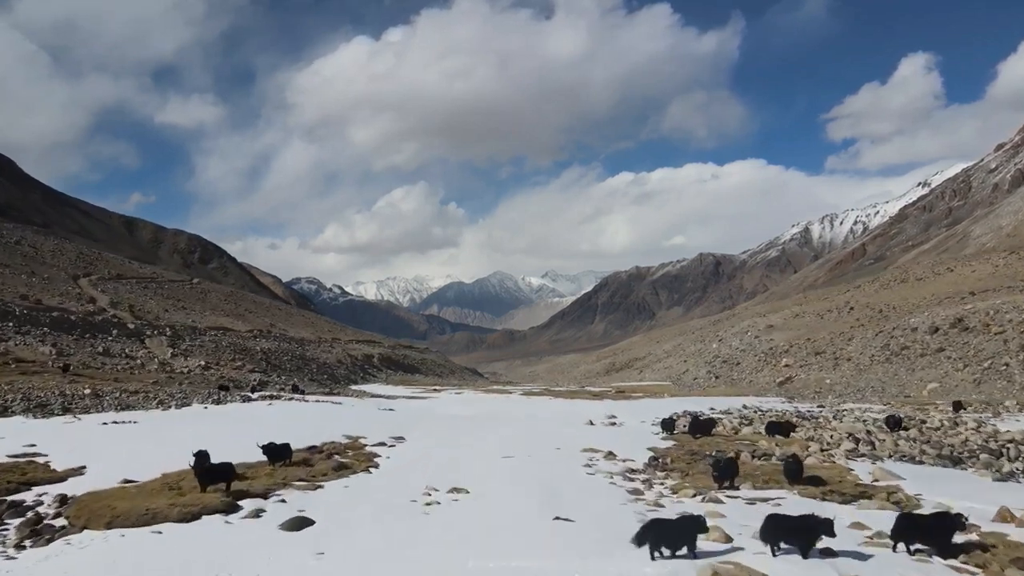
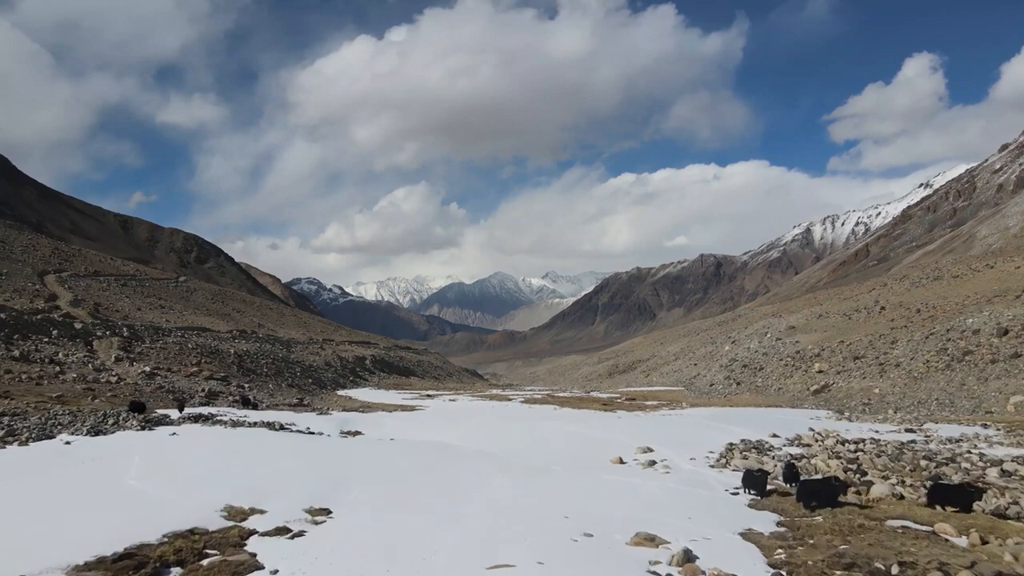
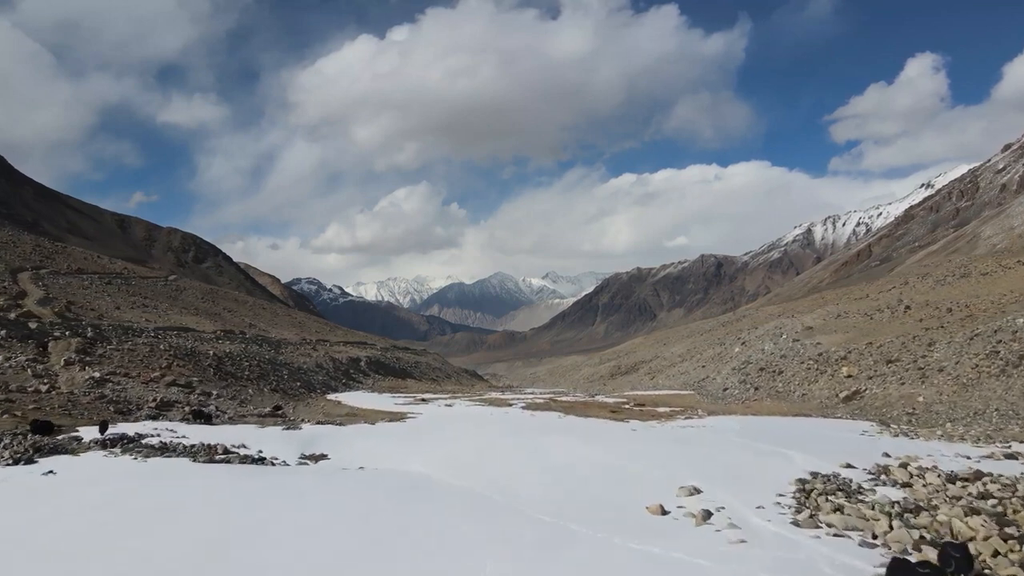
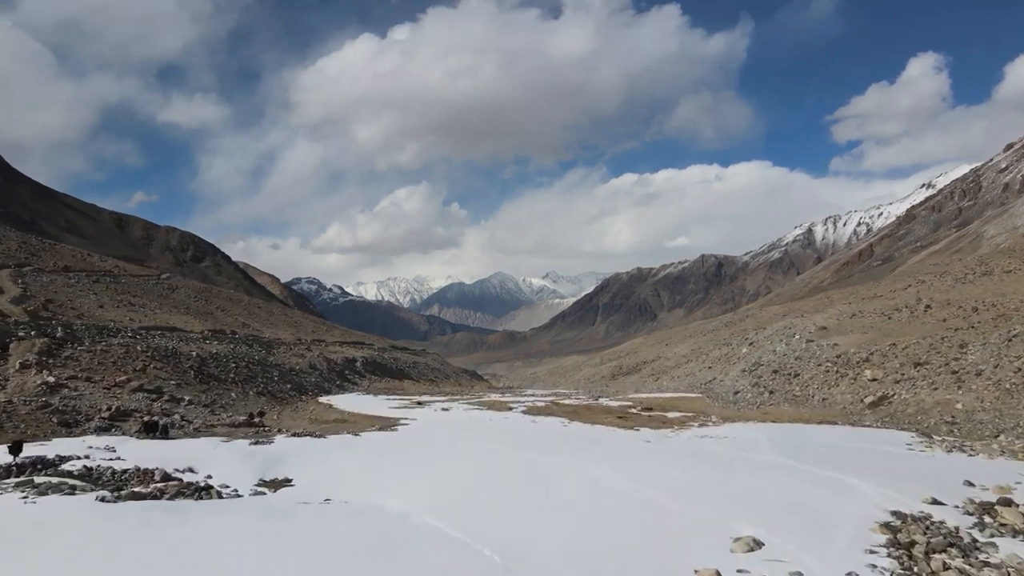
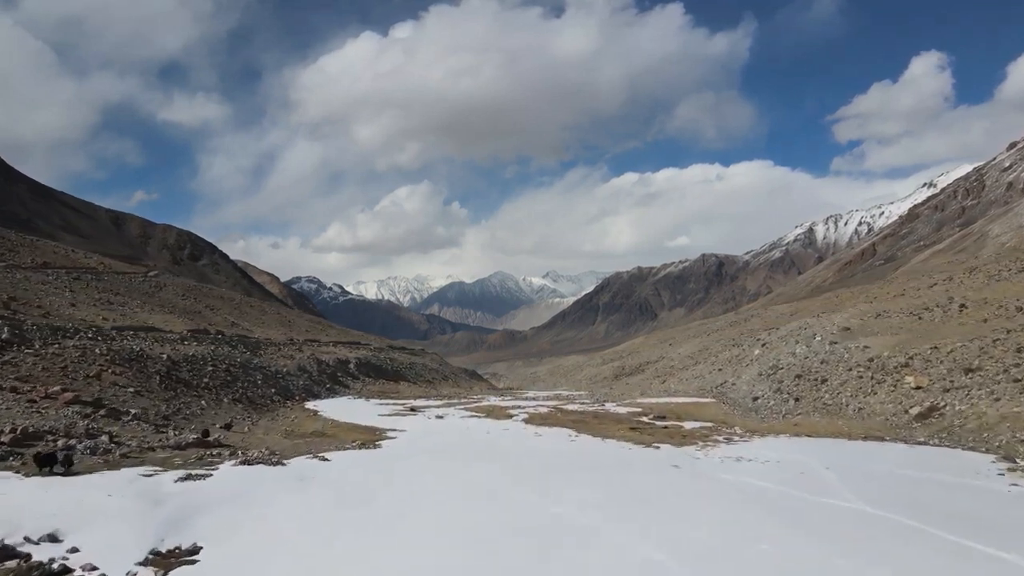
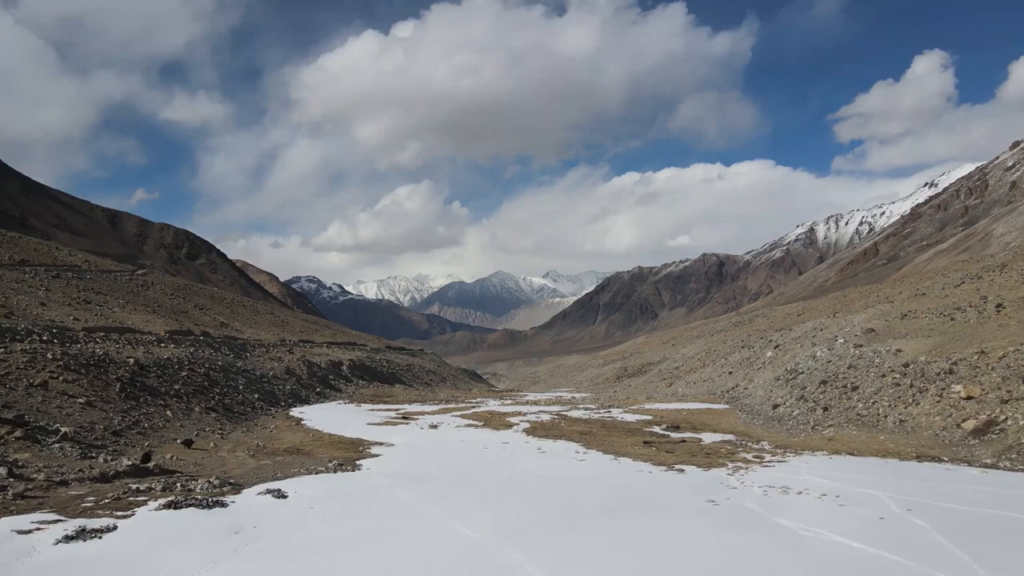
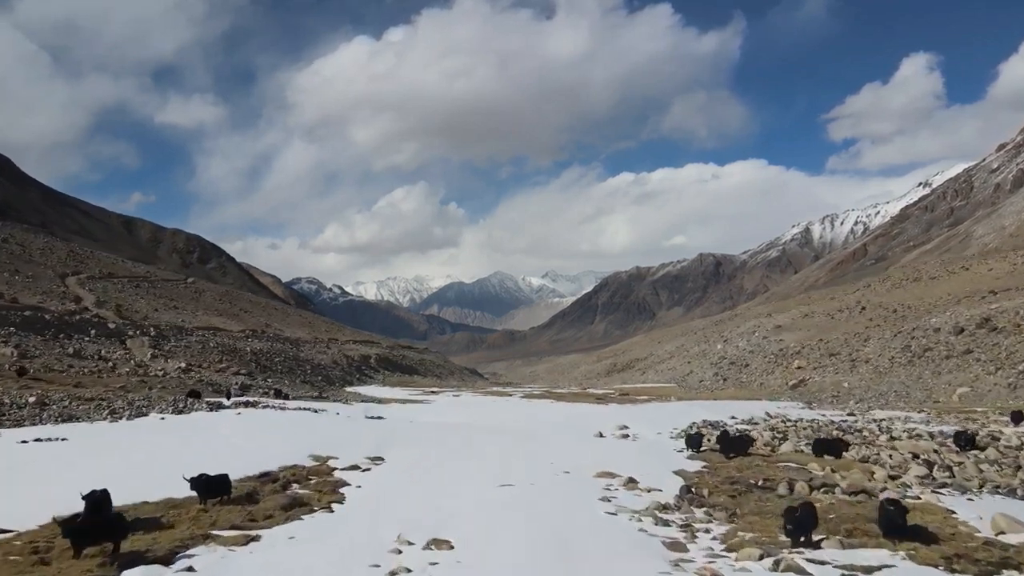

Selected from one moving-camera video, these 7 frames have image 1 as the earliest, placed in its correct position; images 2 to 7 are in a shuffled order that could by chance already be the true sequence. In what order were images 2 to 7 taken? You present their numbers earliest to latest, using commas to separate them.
7, 2, 3, 4, 5, 6
